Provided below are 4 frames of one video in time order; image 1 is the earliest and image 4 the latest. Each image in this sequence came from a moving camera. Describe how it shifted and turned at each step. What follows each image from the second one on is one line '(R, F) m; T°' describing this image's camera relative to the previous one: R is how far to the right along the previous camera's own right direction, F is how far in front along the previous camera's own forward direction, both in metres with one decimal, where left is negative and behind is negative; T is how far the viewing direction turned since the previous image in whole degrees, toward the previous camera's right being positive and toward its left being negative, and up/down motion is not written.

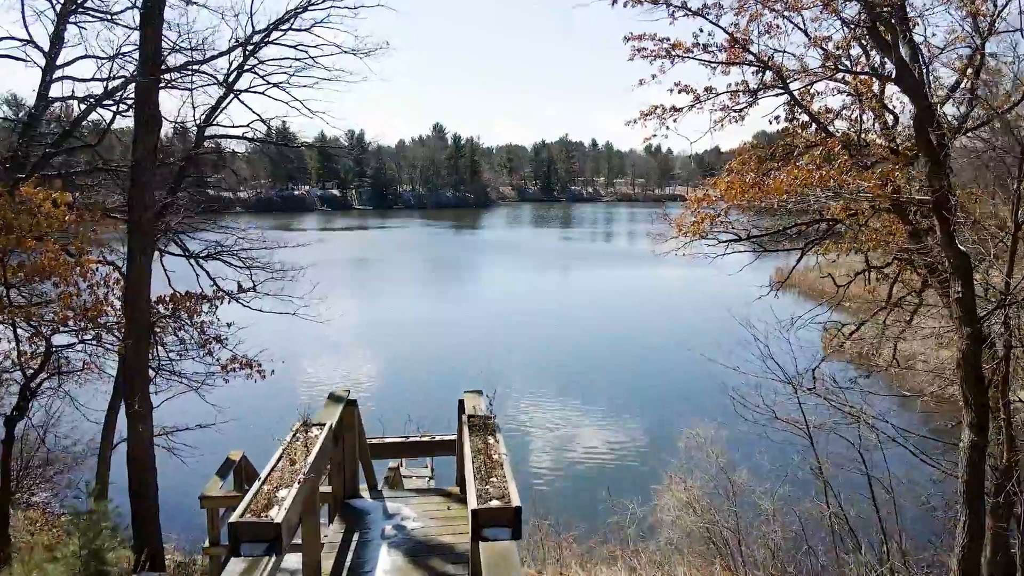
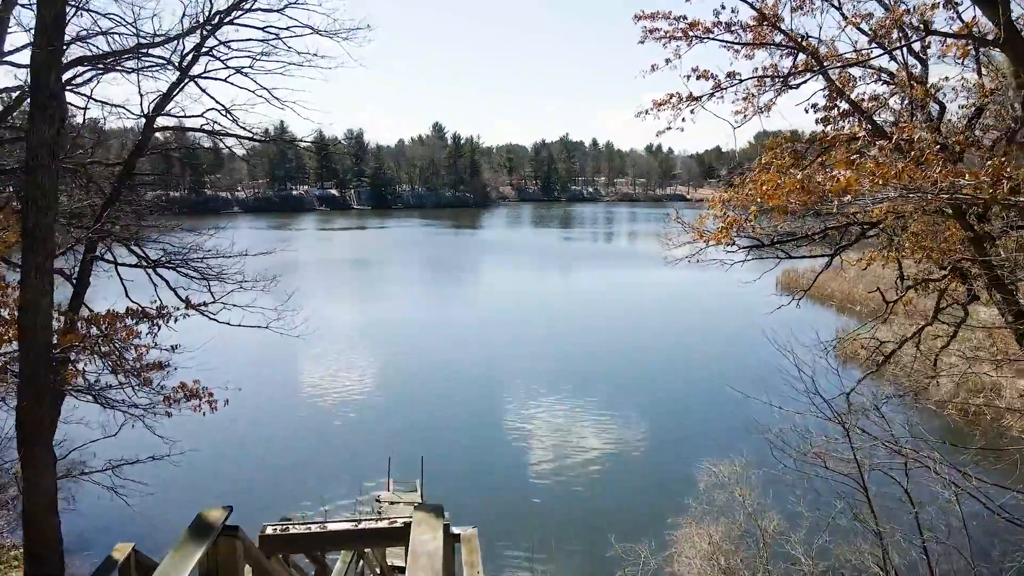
(0.0, +0.8) m; 0°
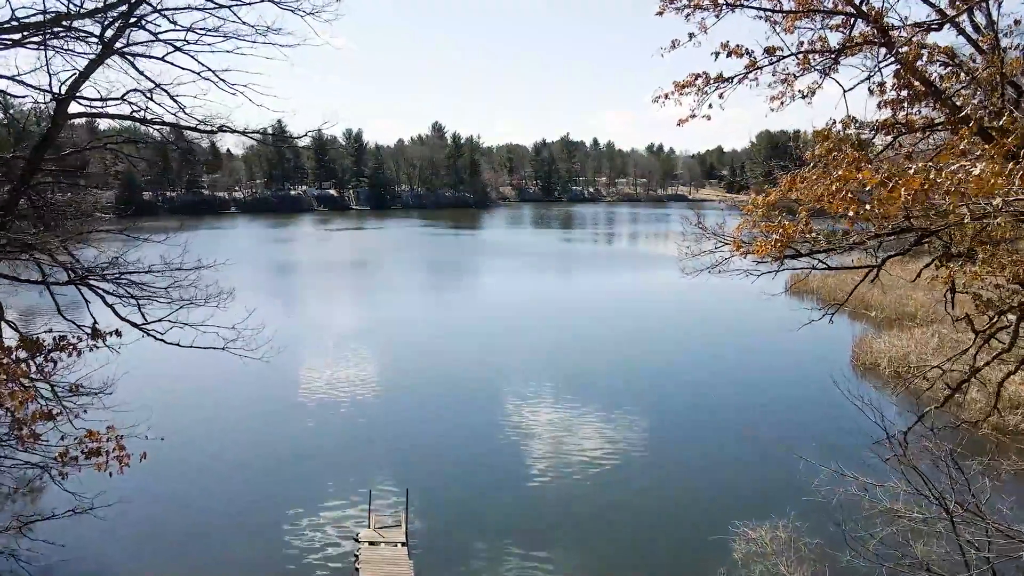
(+0.1, +1.0) m; 0°
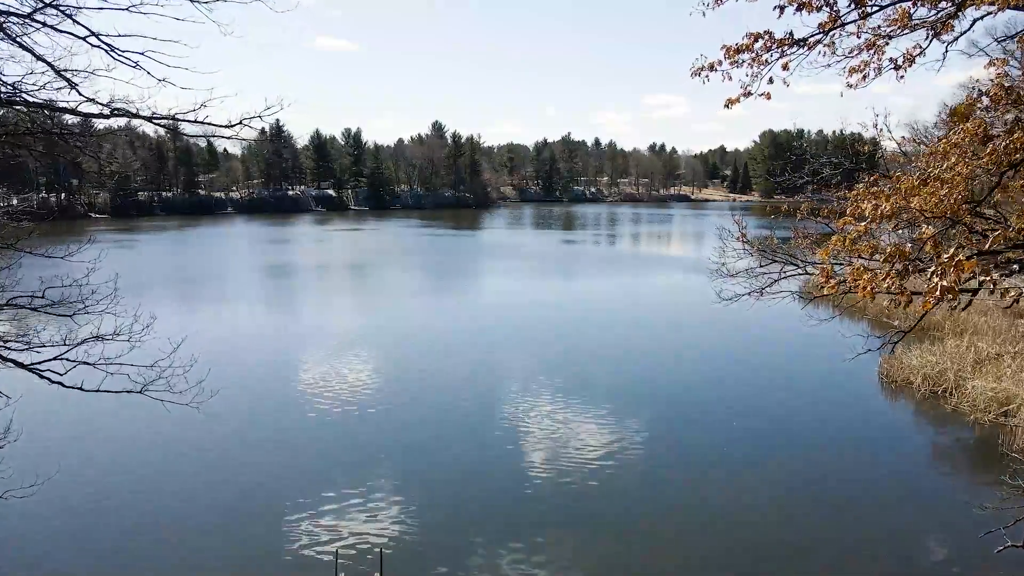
(+0.1, +1.3) m; 0°
